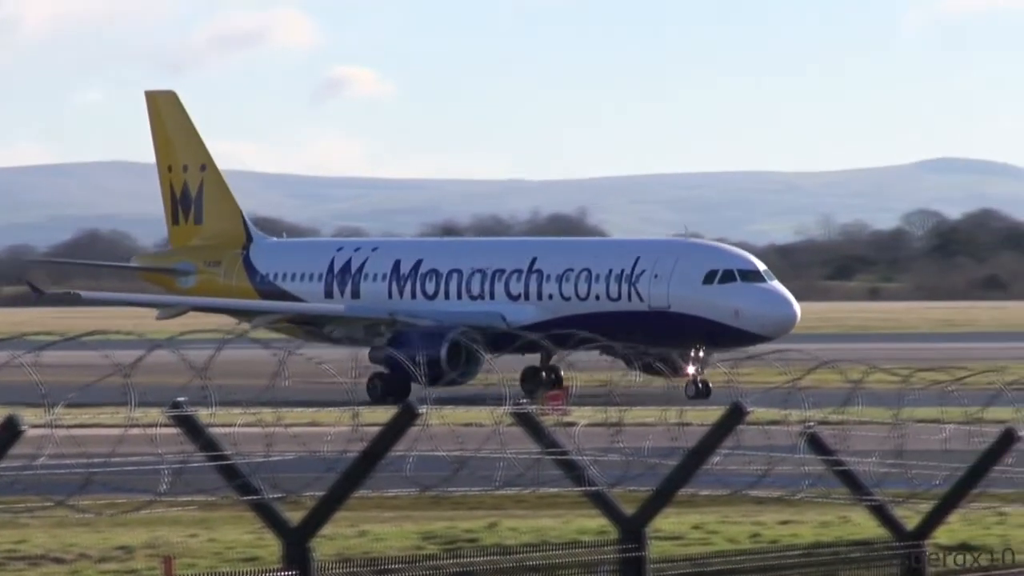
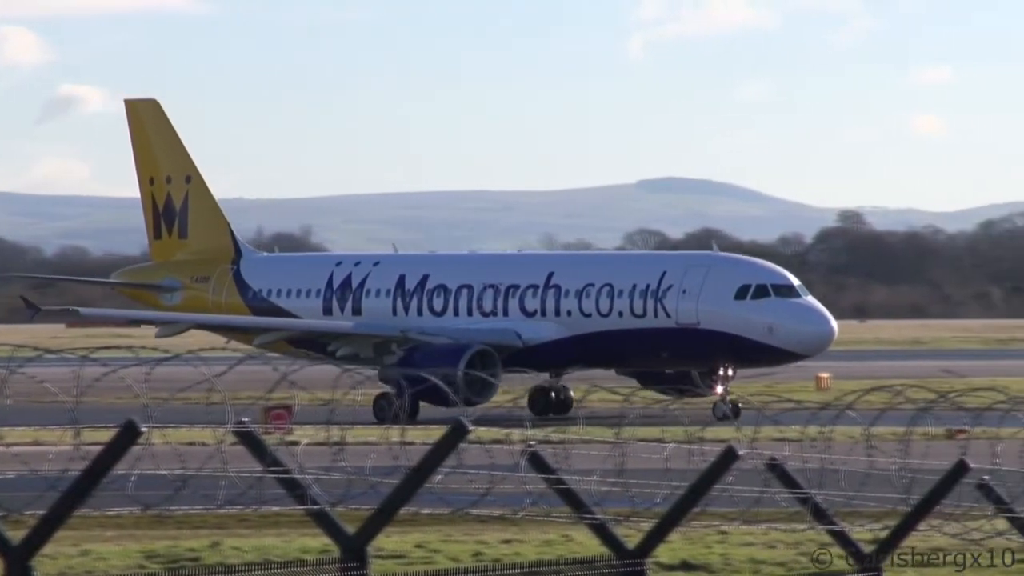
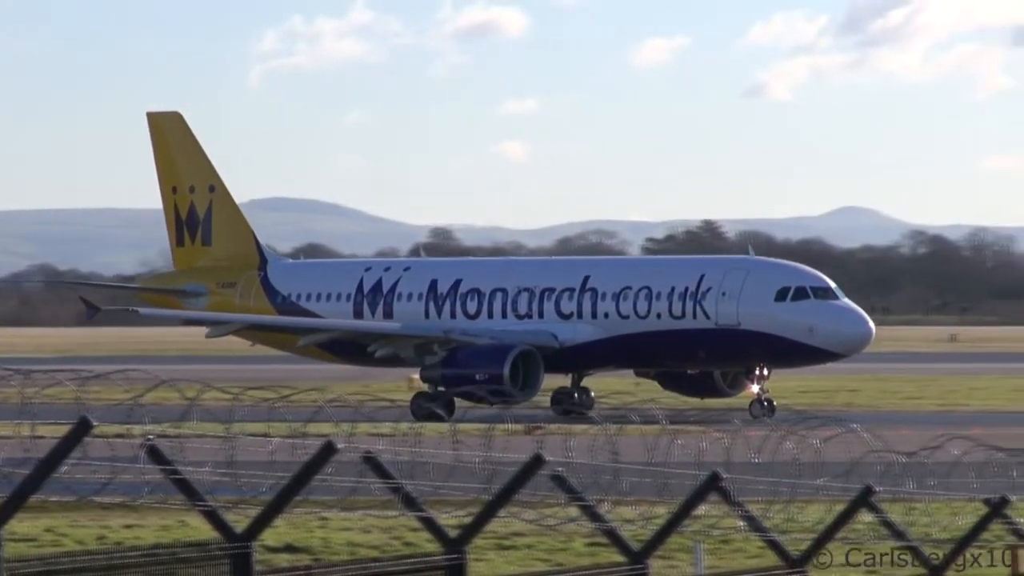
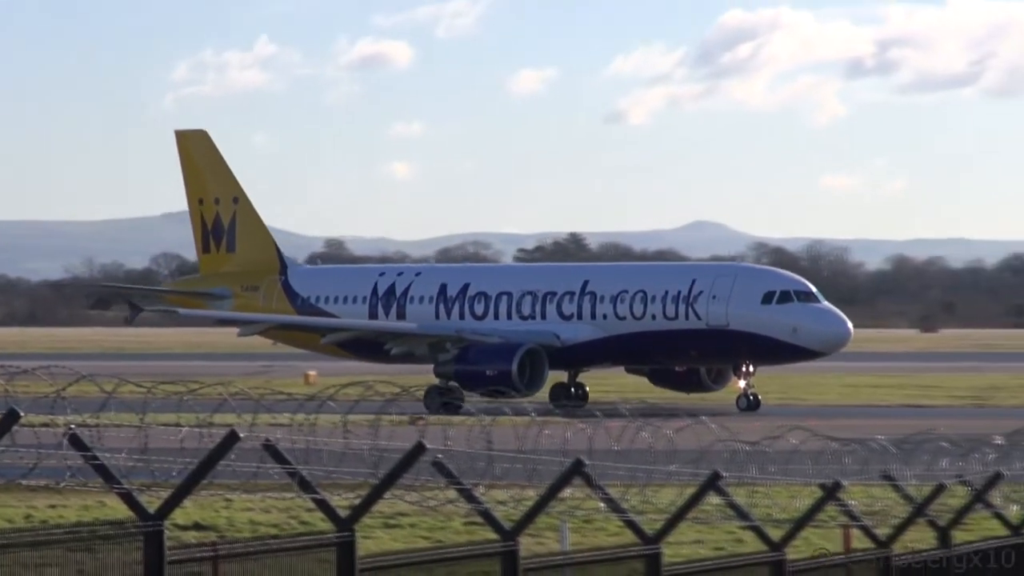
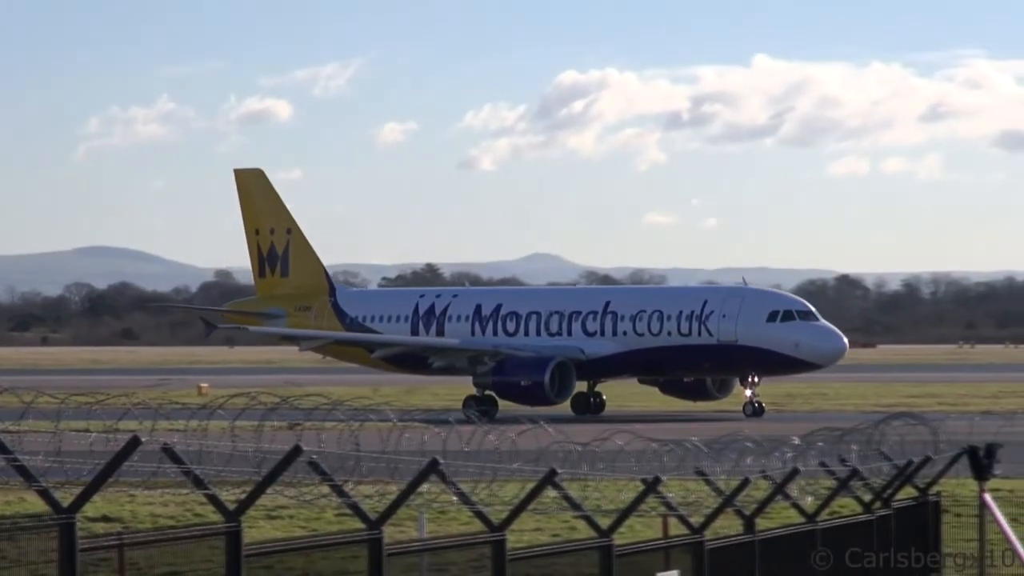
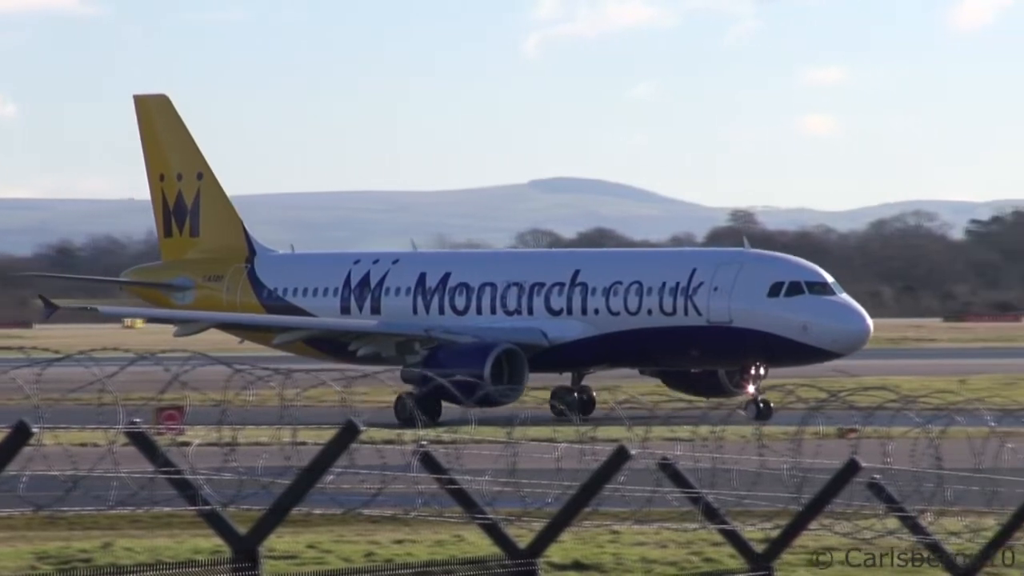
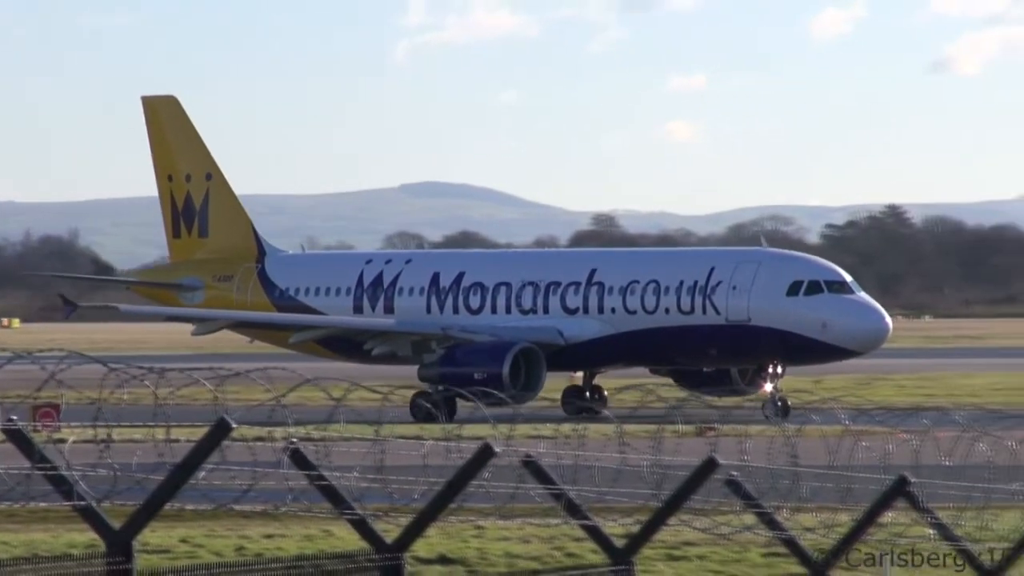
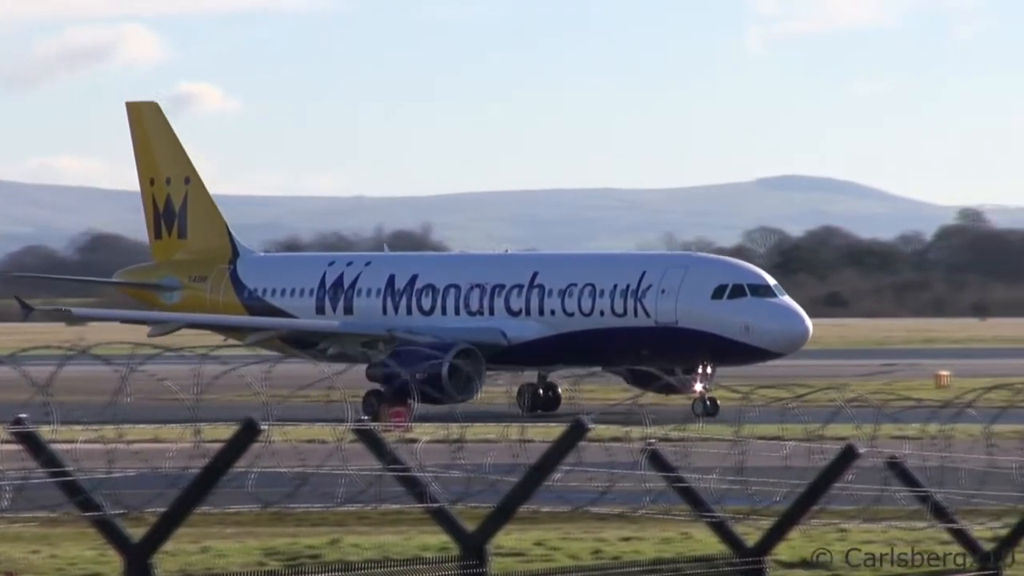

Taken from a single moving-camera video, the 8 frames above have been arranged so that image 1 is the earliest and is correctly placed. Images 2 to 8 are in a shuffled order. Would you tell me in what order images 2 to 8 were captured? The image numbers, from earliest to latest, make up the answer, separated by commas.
8, 2, 6, 7, 3, 4, 5
